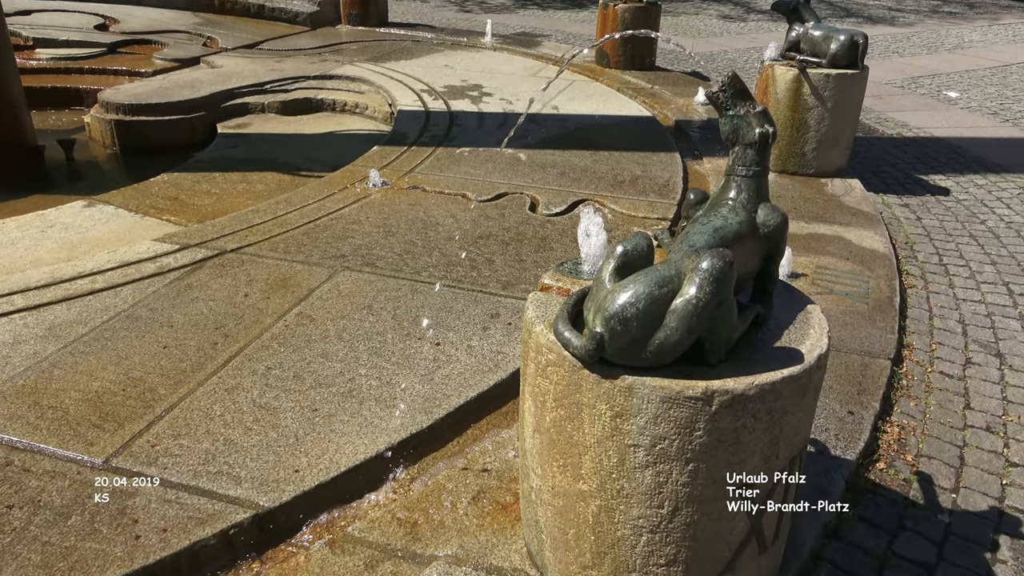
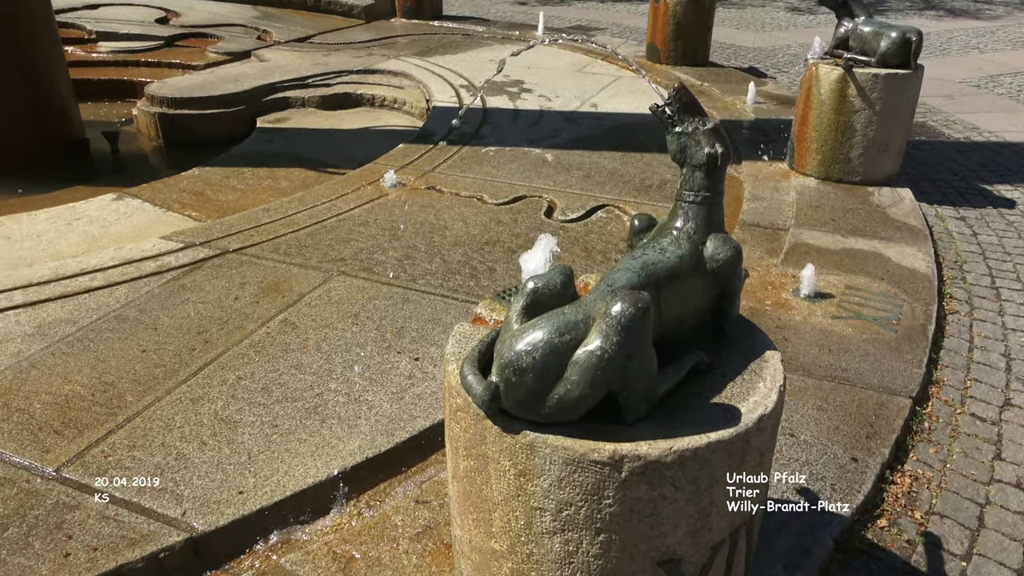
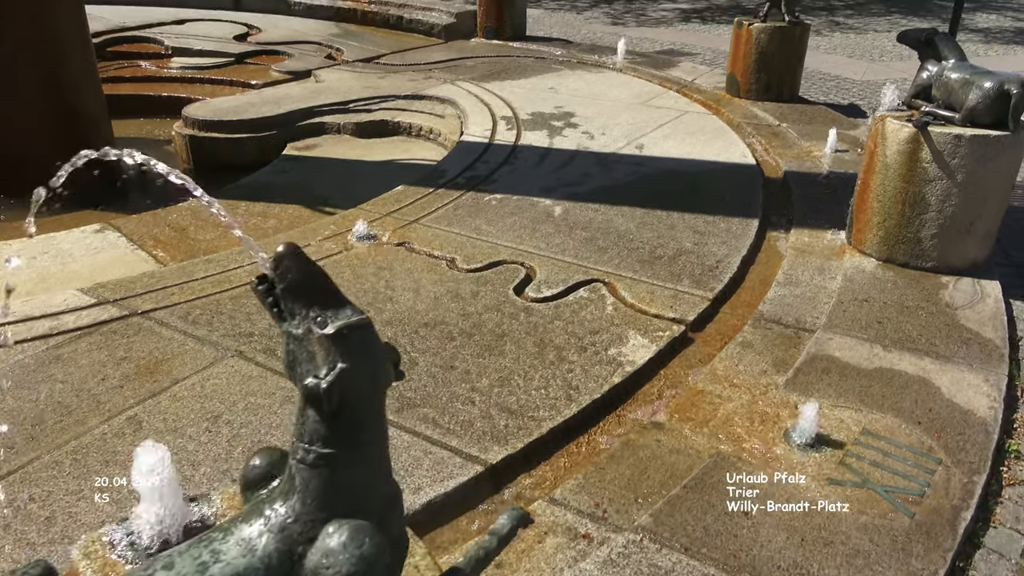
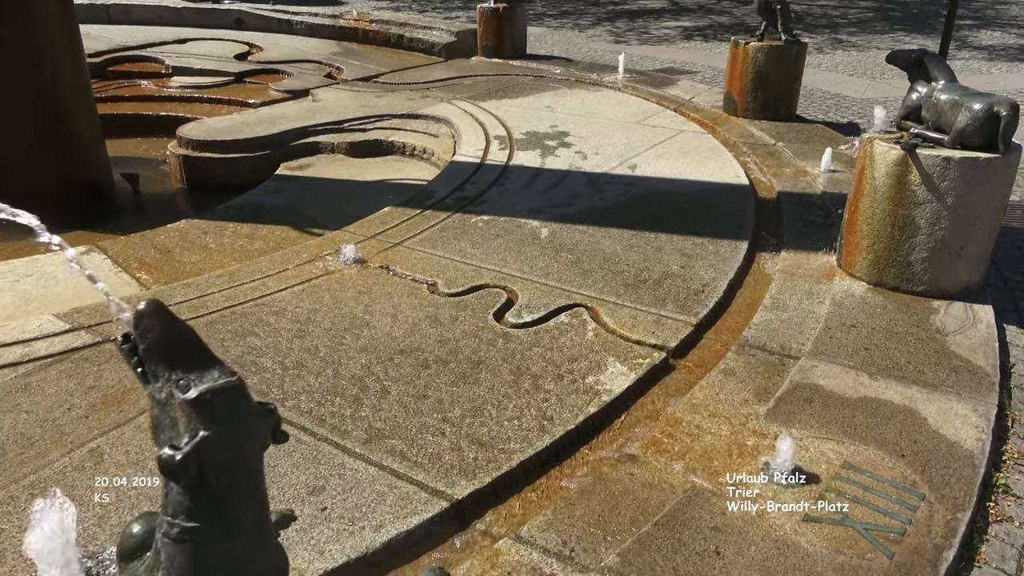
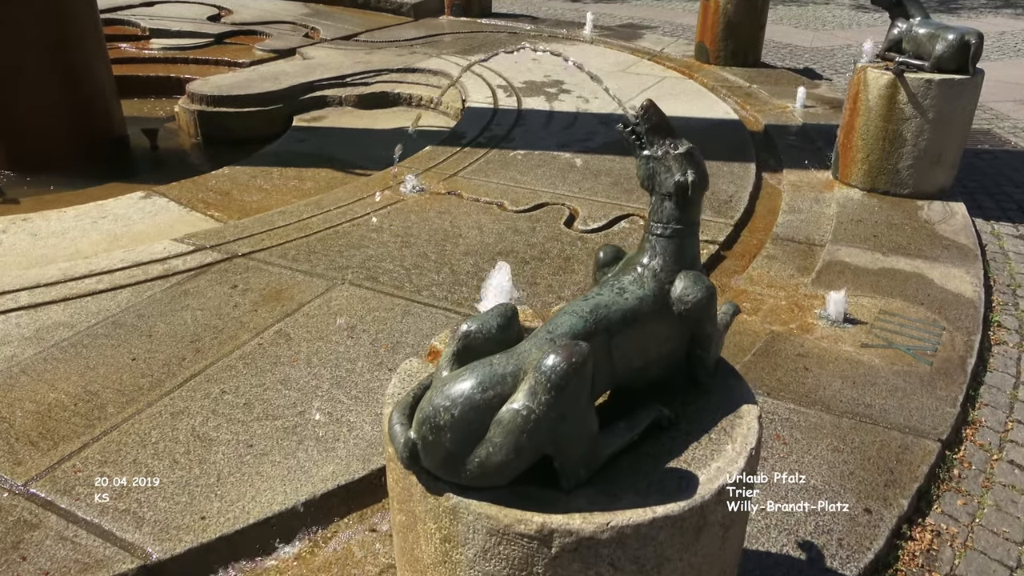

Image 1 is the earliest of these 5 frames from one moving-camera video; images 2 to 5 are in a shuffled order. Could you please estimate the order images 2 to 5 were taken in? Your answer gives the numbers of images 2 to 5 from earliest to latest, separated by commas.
2, 5, 3, 4
